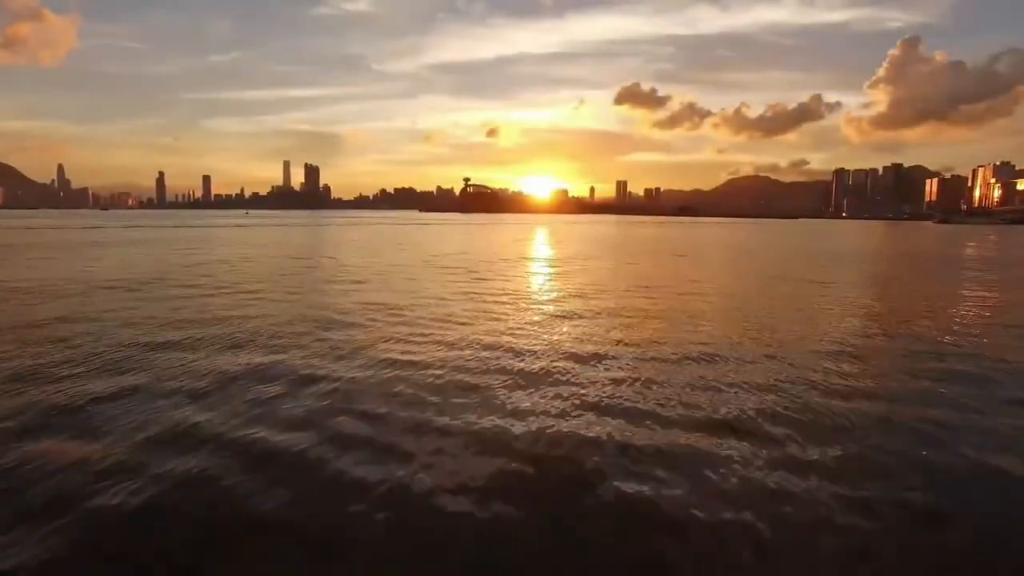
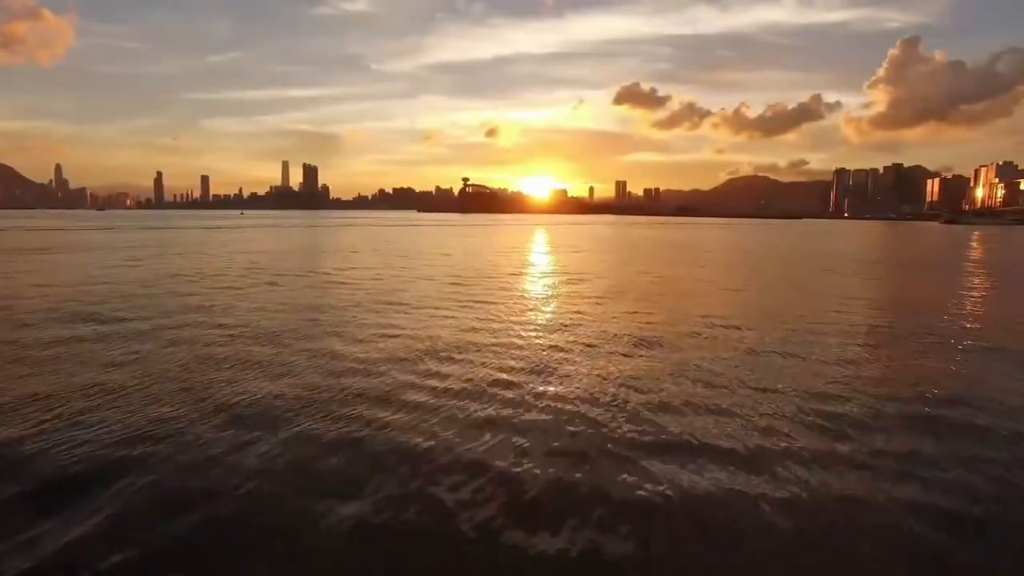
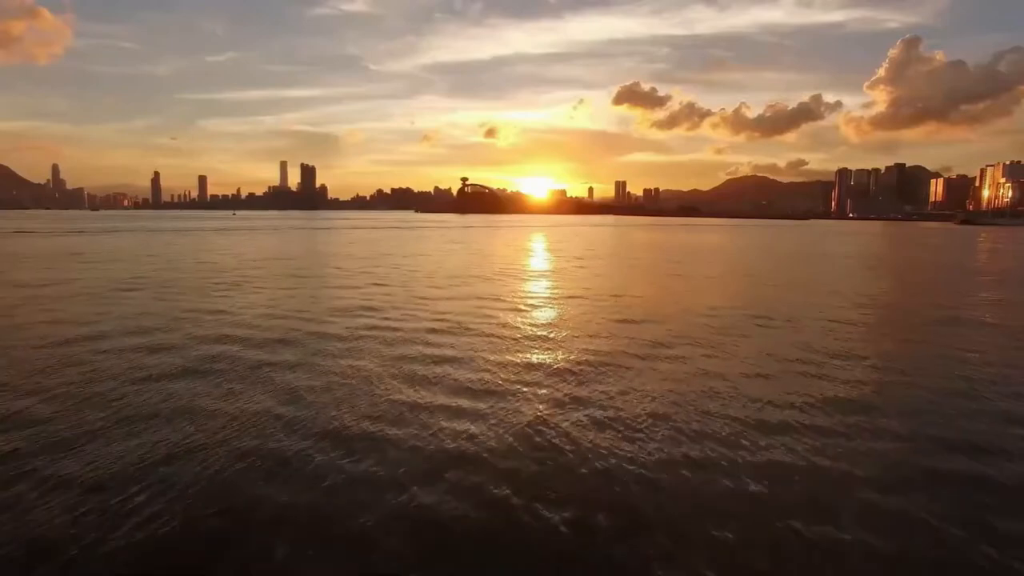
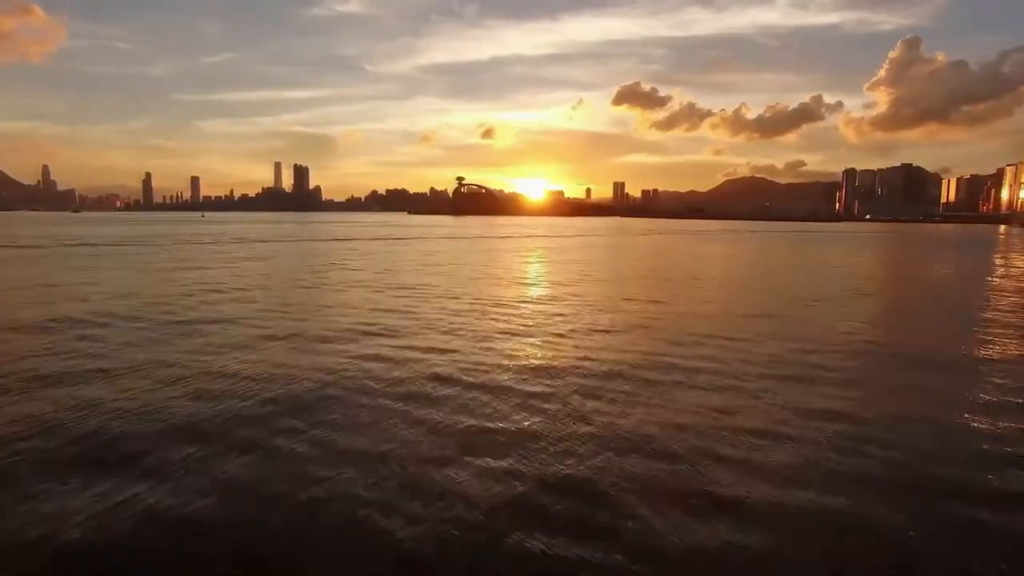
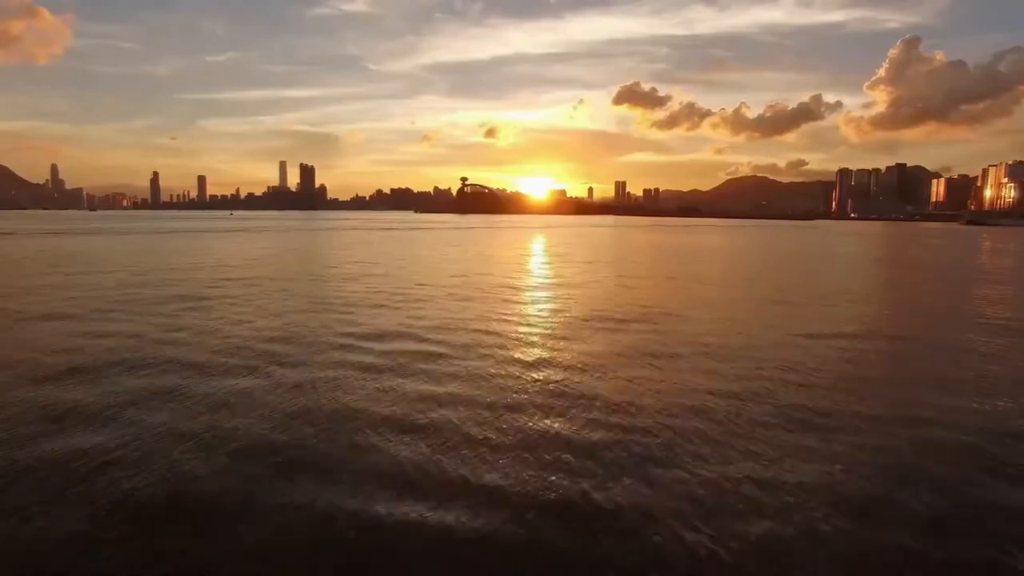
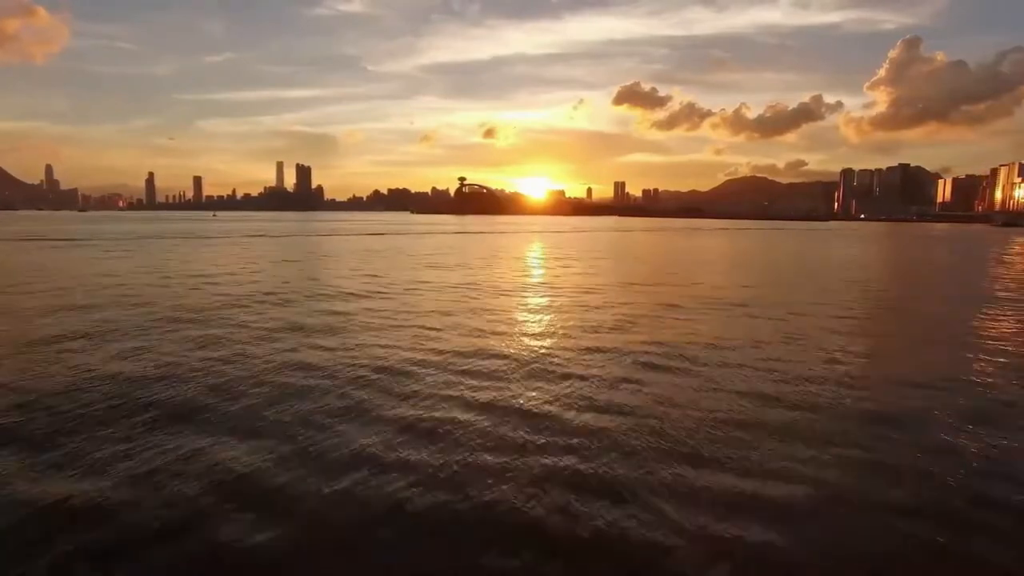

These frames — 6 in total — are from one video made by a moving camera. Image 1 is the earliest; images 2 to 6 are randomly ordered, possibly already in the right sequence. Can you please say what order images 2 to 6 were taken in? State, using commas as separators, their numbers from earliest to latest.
2, 3, 5, 6, 4
